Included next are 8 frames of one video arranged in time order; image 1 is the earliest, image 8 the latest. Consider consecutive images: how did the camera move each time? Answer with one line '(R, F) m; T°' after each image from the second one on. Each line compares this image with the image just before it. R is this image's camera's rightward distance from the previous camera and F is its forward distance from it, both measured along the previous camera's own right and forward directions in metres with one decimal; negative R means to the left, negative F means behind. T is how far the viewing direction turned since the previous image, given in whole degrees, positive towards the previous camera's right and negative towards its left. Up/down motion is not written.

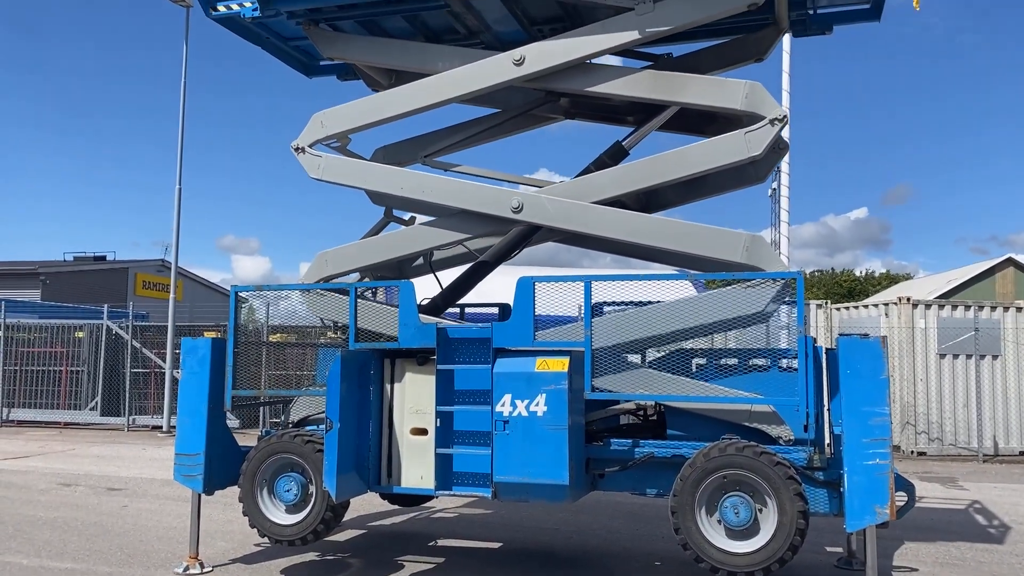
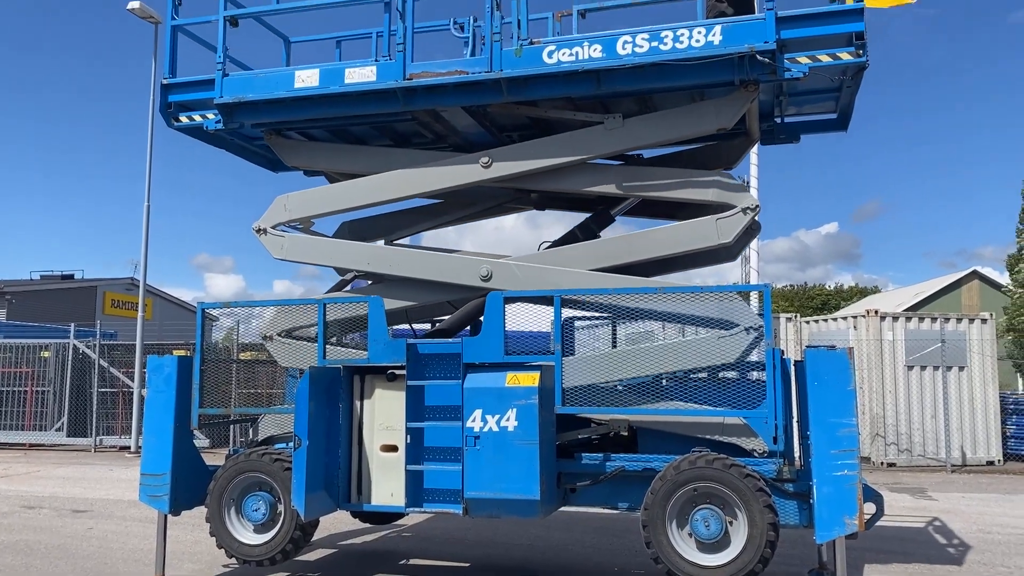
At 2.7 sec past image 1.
(0.0, 0.0) m; +2°
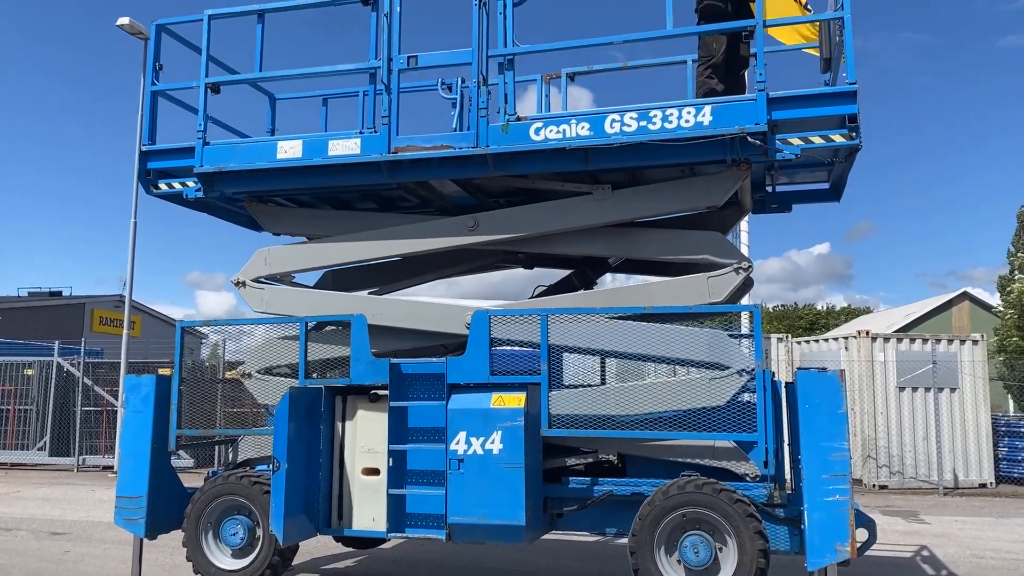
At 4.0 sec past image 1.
(0.0, +0.1) m; +1°
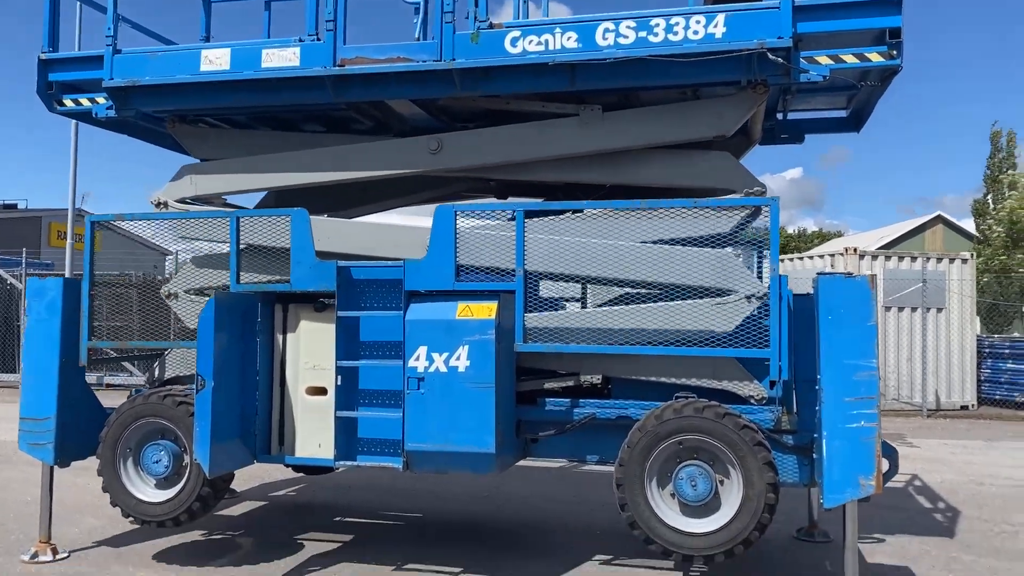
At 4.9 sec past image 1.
(0.0, +0.9) m; +2°
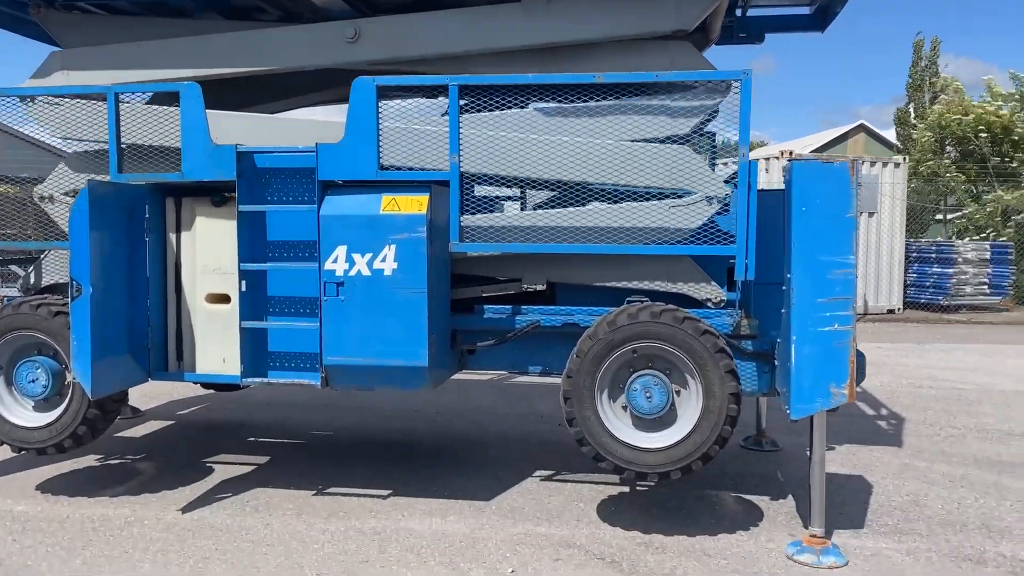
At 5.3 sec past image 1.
(0.0, +0.6) m; +5°
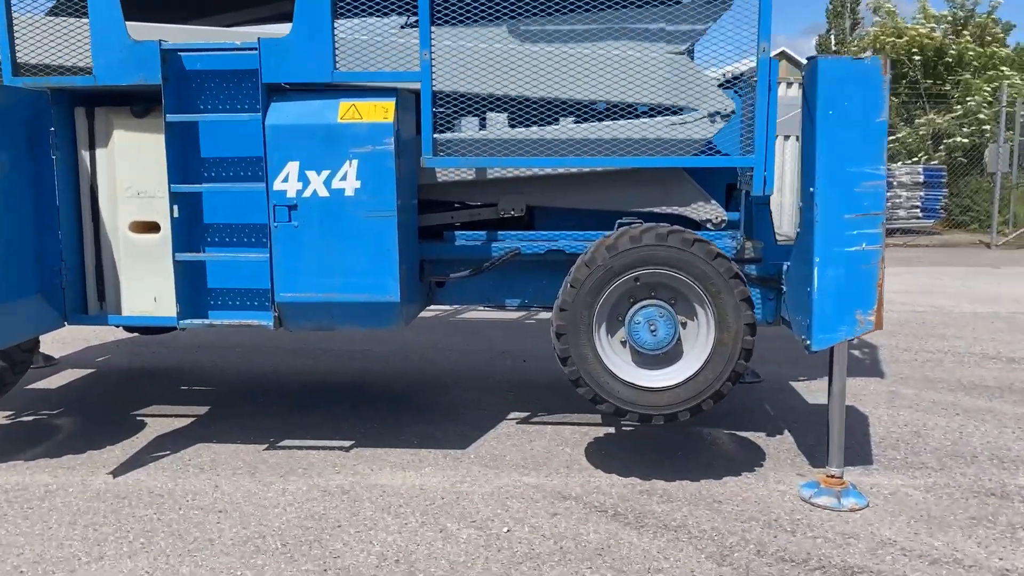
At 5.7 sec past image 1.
(-0.3, +0.5) m; +5°
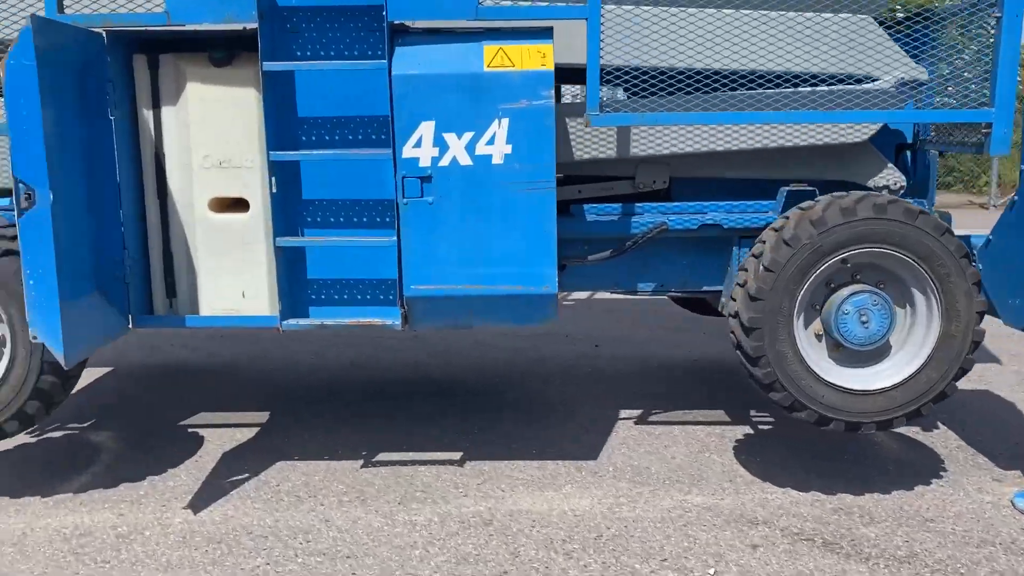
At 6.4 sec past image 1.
(-0.8, +0.7) m; +4°
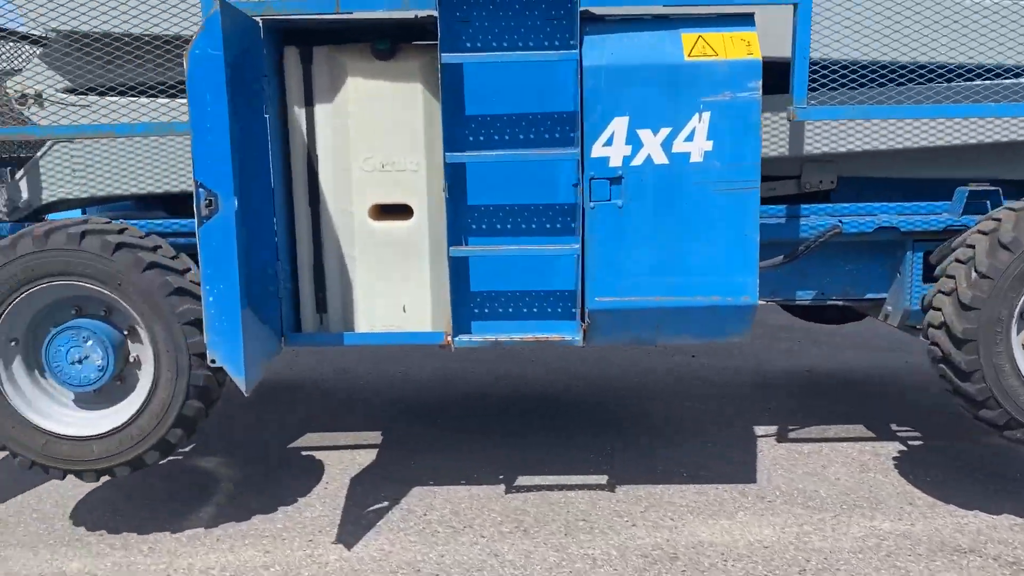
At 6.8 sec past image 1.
(-0.7, +0.3) m; +1°
